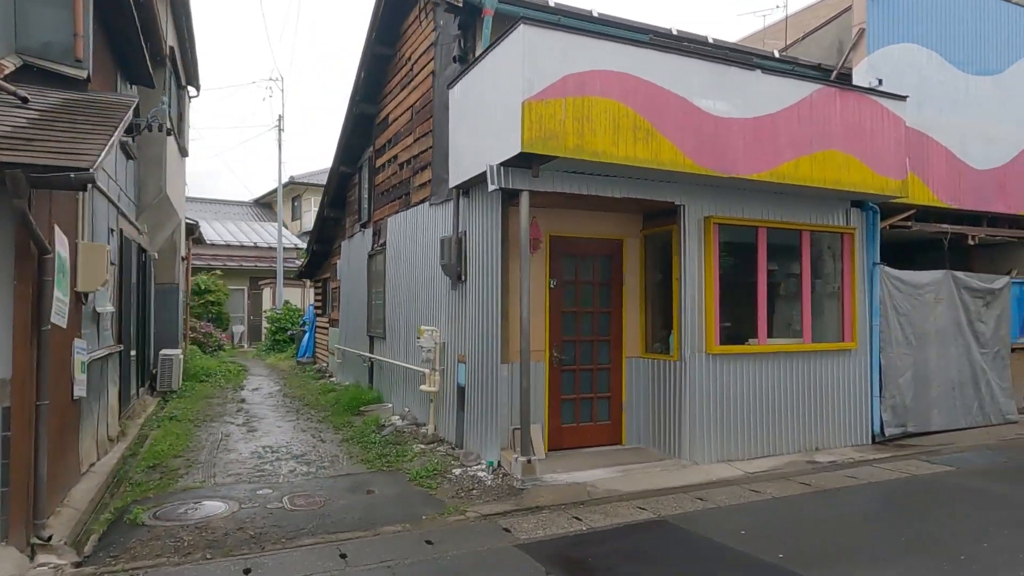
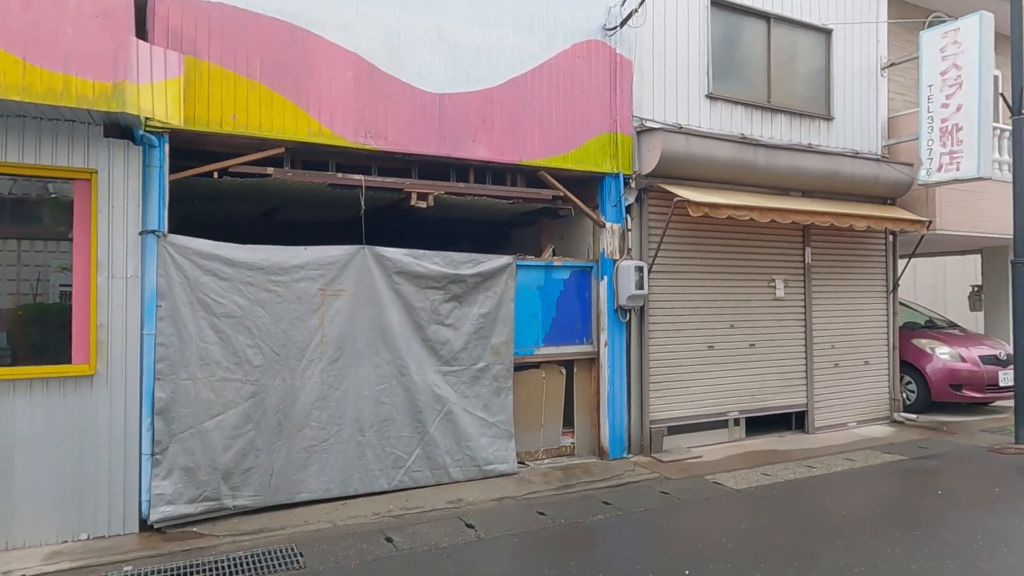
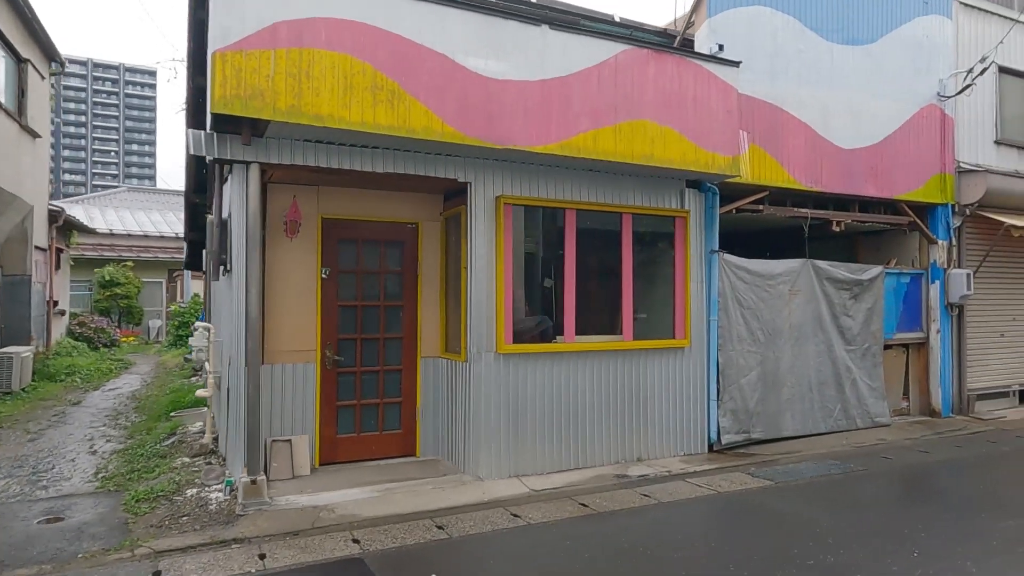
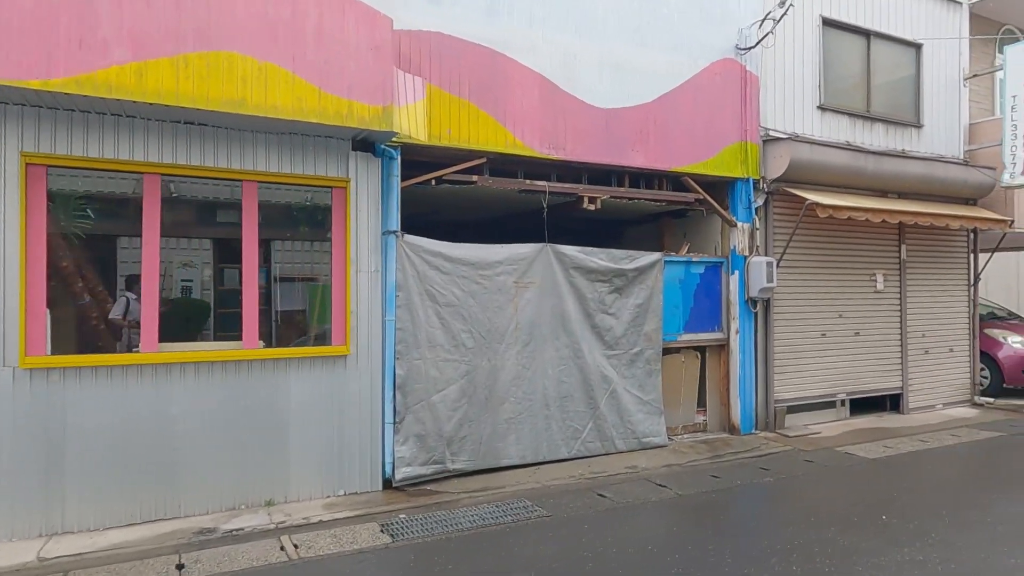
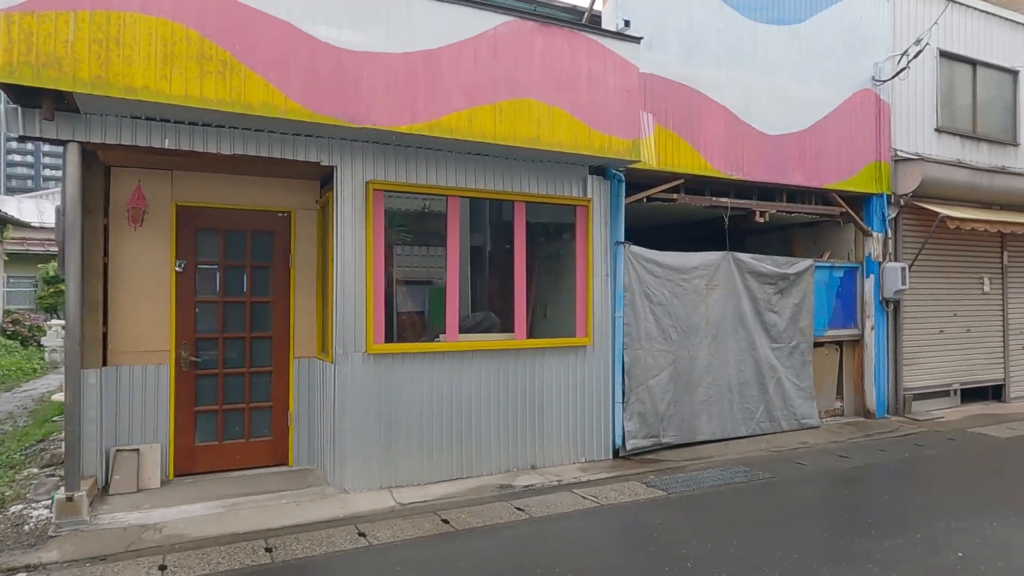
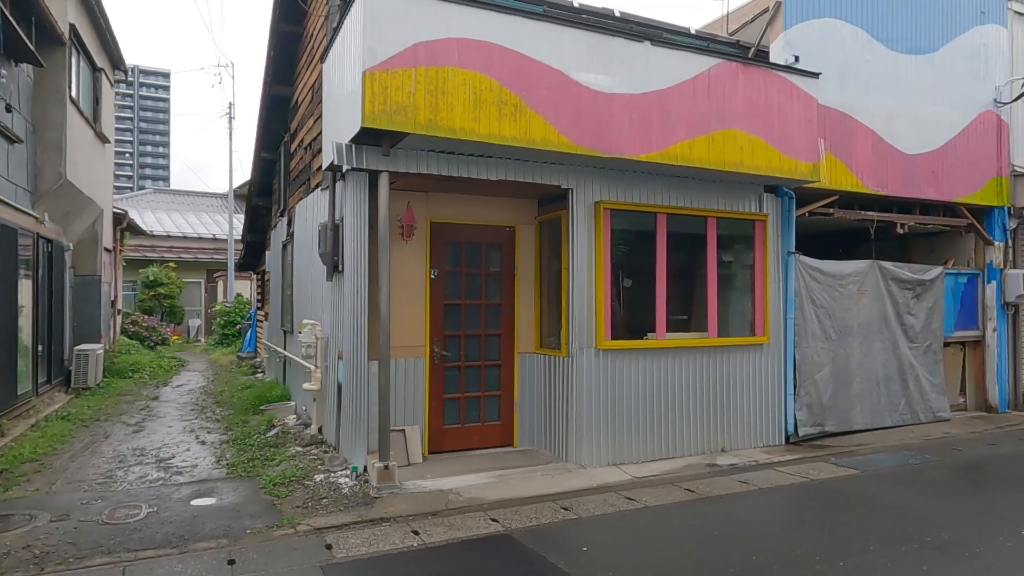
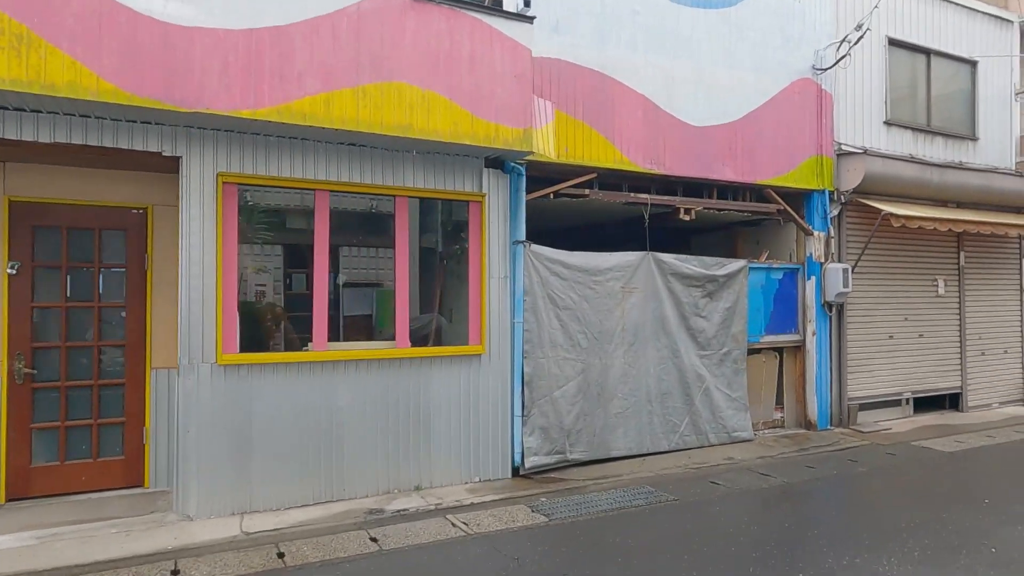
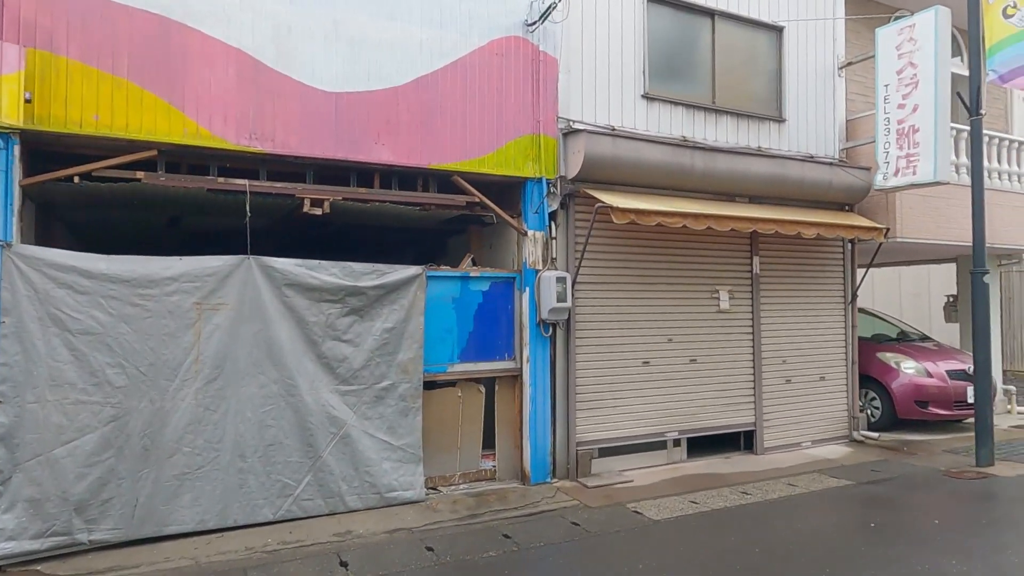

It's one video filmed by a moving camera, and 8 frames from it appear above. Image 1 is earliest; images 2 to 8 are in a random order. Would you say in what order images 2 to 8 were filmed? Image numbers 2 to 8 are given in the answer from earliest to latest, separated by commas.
6, 3, 5, 7, 4, 2, 8
